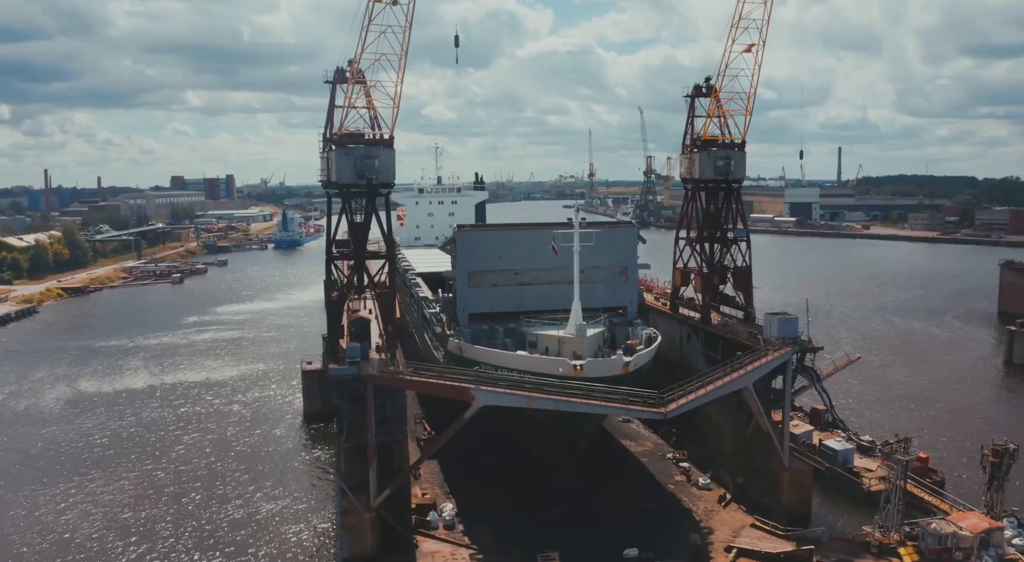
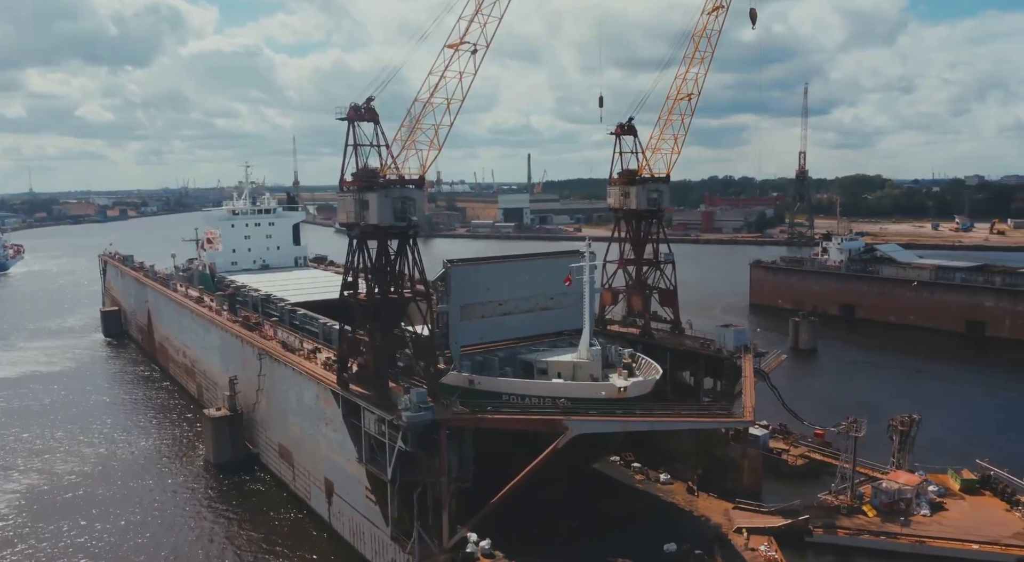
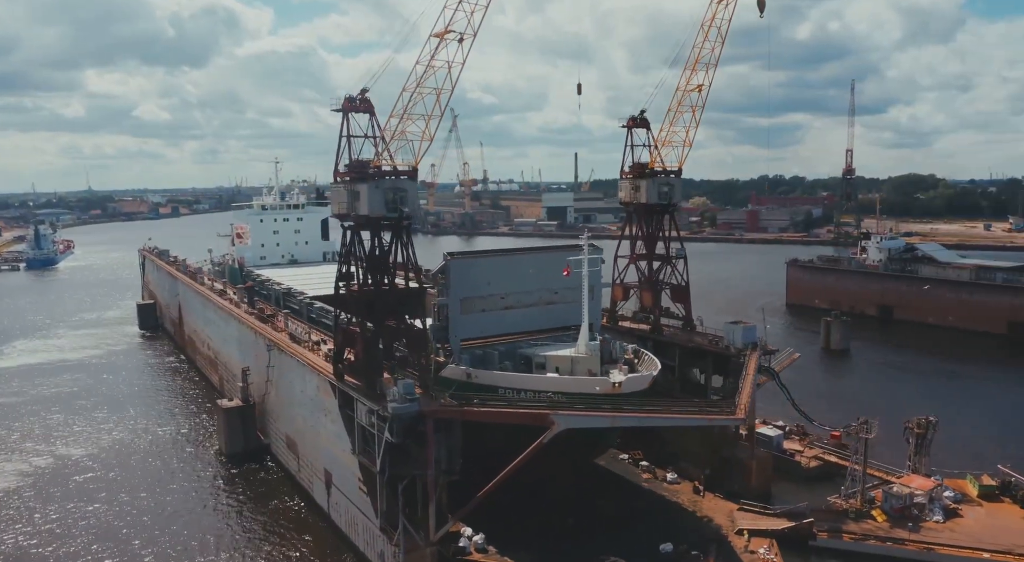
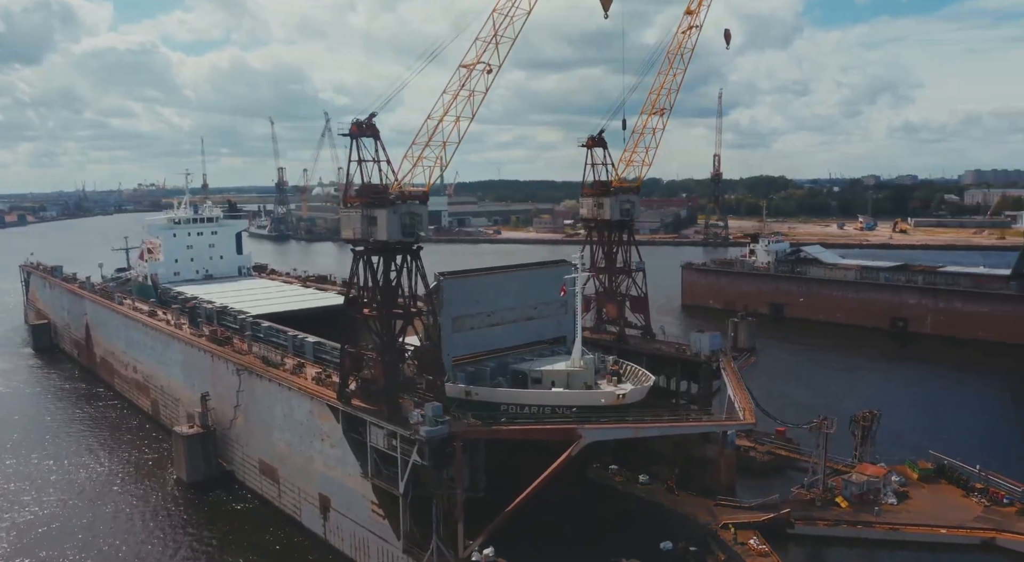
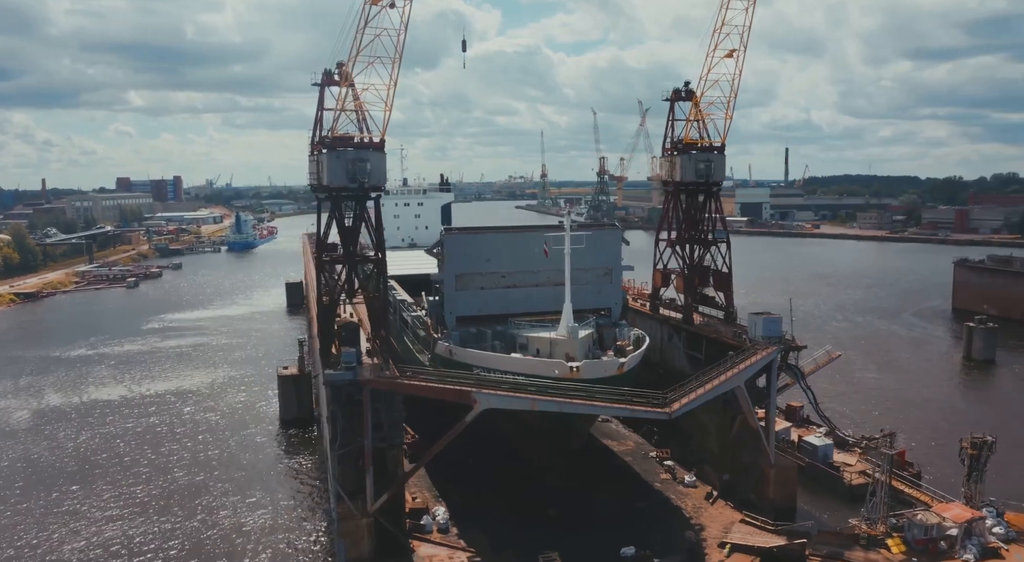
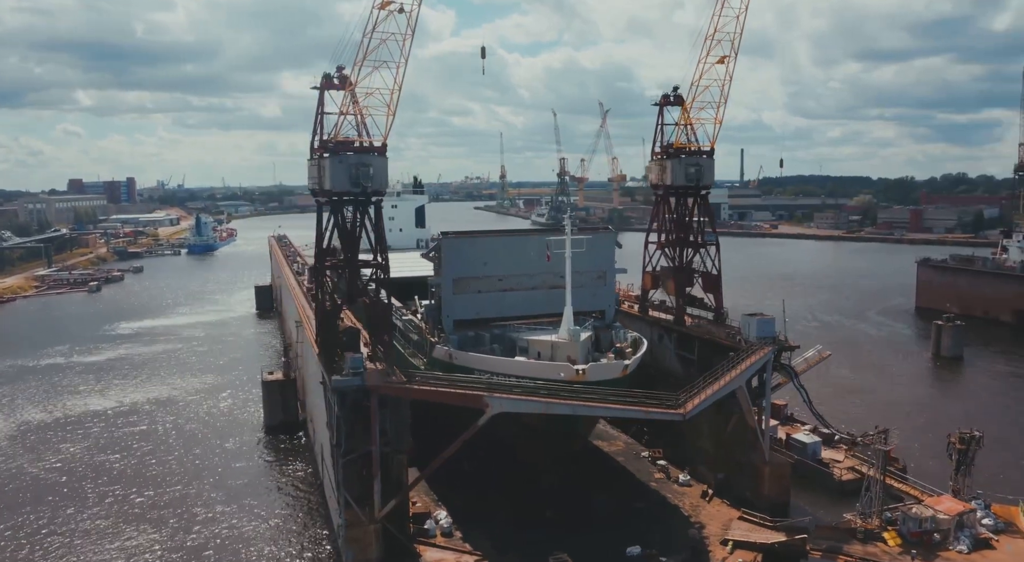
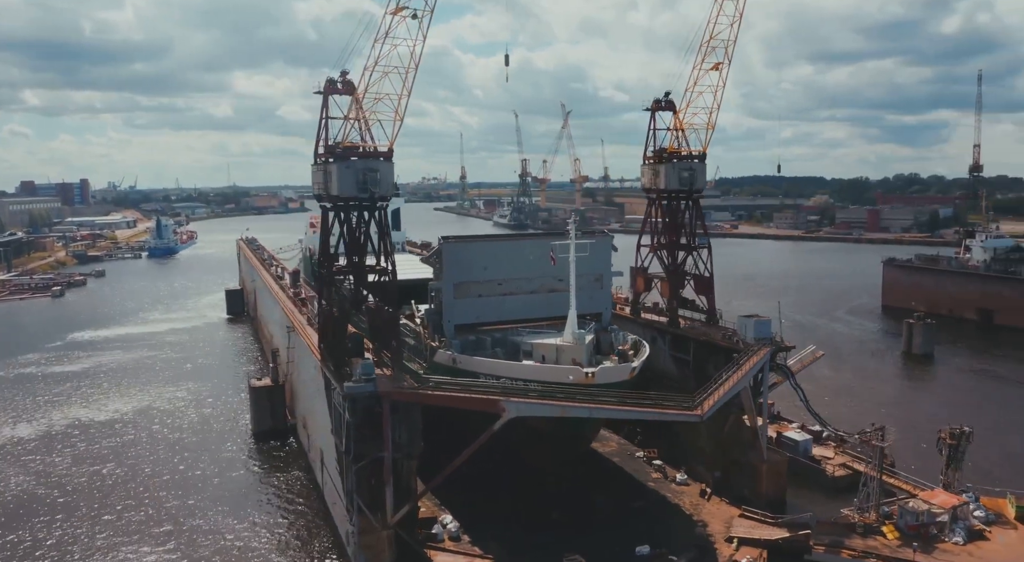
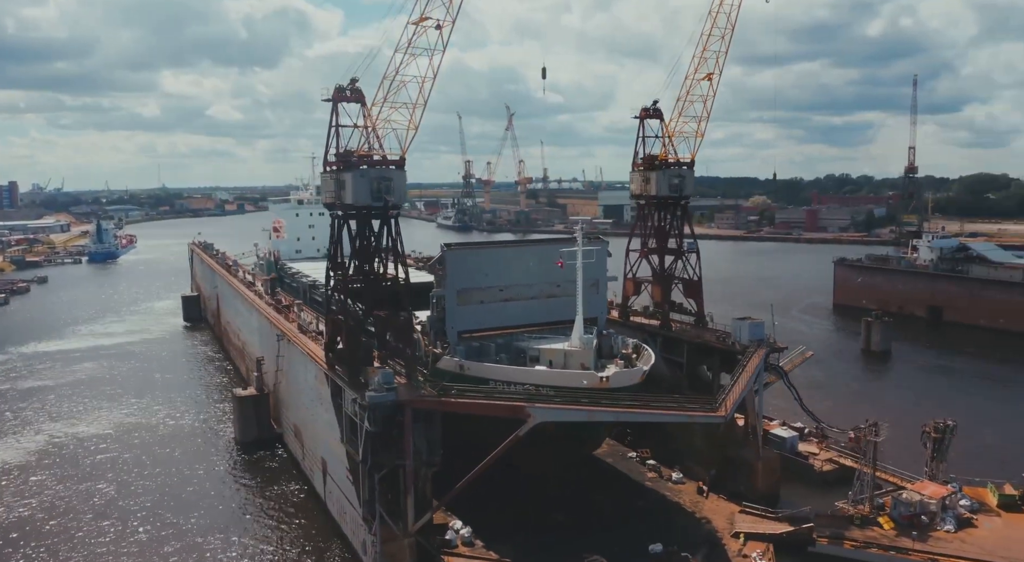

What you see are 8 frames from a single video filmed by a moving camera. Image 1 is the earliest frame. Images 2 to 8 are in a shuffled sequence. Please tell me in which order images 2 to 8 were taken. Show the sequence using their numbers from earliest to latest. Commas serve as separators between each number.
5, 6, 7, 8, 3, 2, 4
